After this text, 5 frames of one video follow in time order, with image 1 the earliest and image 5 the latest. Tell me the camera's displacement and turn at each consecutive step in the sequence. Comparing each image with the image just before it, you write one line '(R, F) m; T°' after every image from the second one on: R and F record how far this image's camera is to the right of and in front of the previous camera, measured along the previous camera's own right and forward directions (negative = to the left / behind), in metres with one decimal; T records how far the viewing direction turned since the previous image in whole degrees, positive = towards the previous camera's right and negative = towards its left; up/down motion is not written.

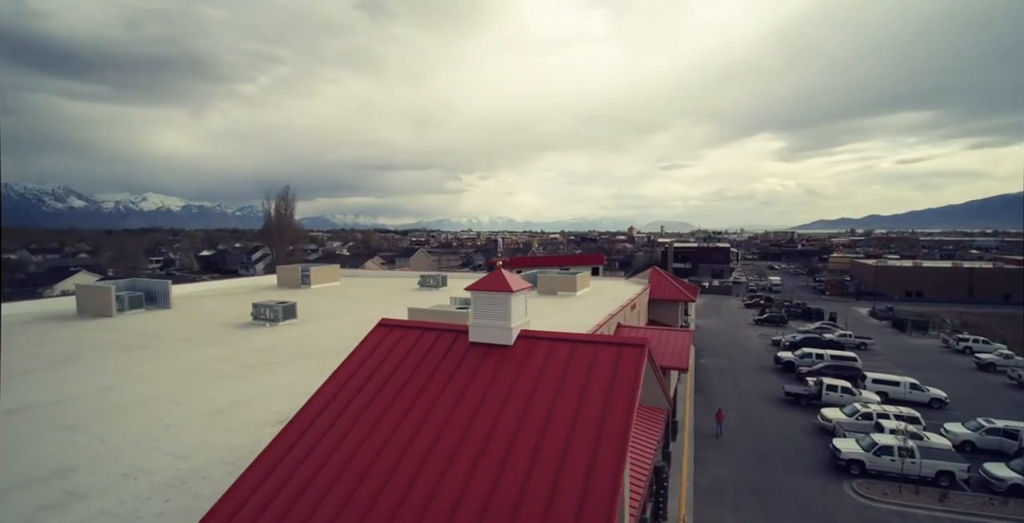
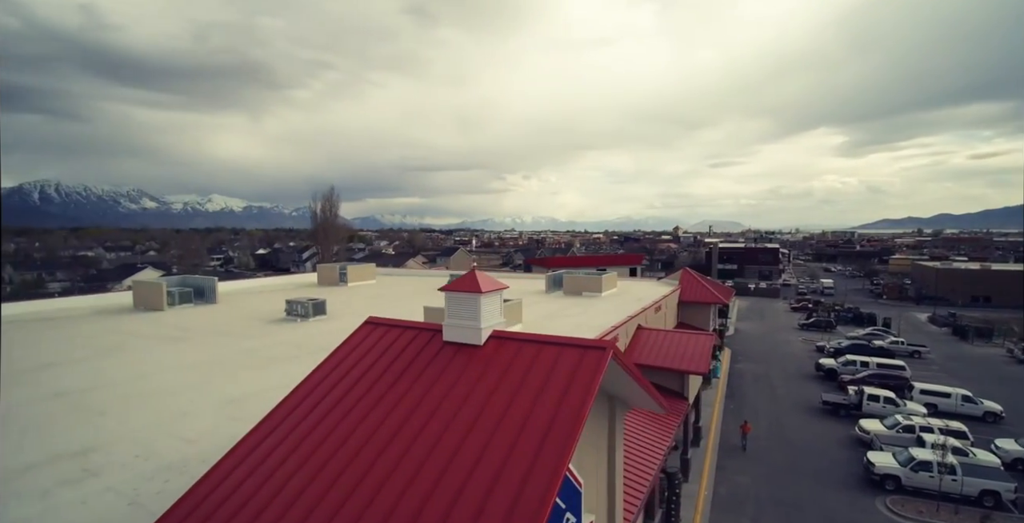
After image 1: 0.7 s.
(+1.0, -0.1) m; -5°
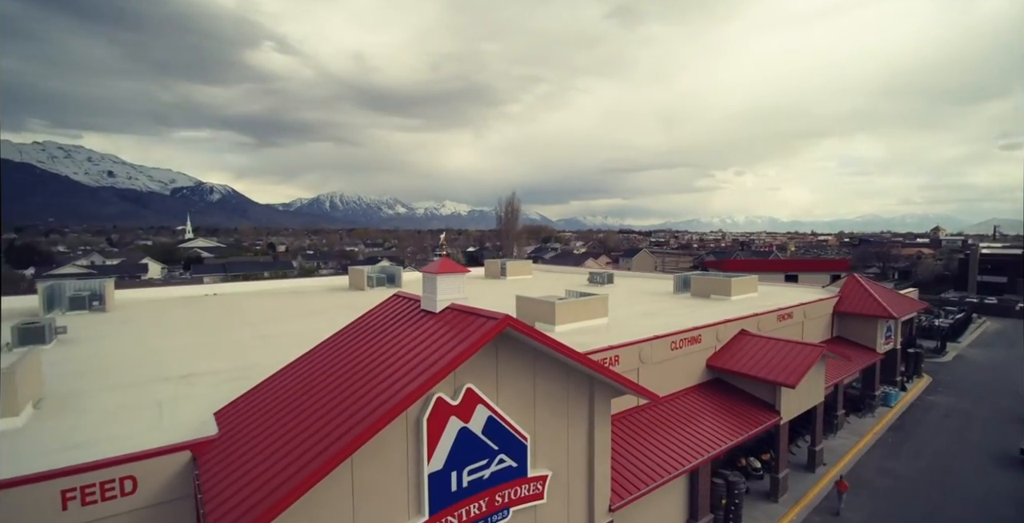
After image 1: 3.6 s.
(+4.2, -0.9) m; -24°
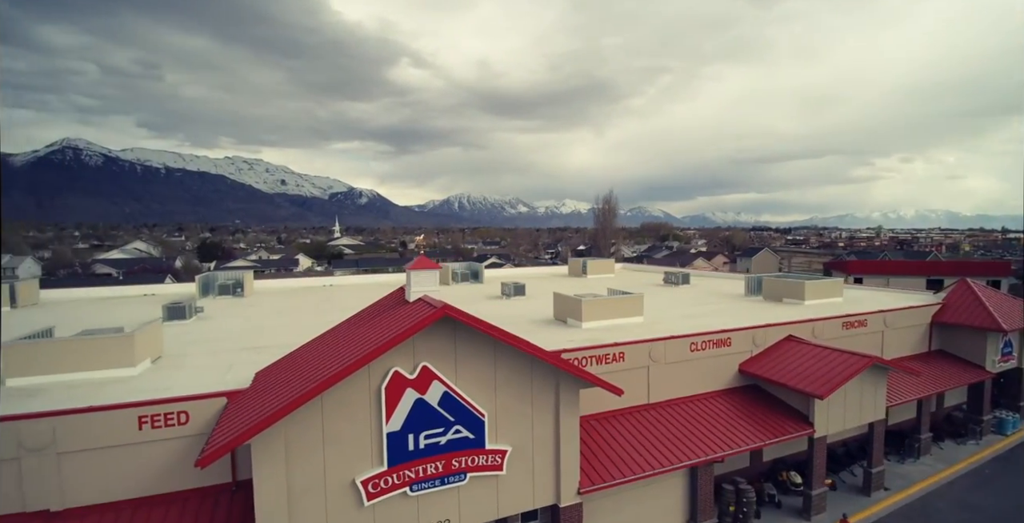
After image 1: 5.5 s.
(+3.3, -0.8) m; -15°
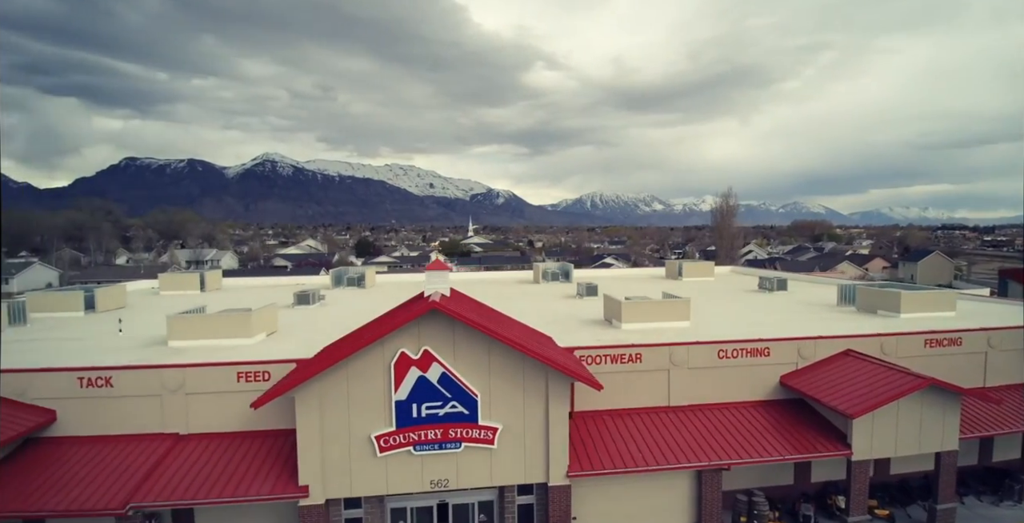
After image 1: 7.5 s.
(+3.5, -1.1) m; -17°
